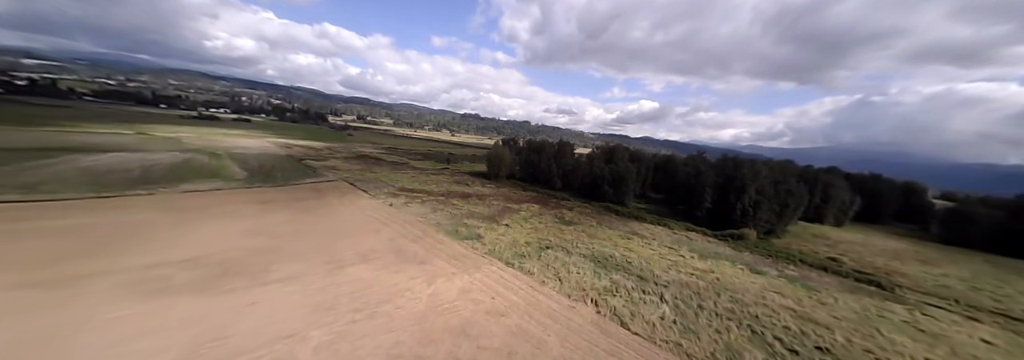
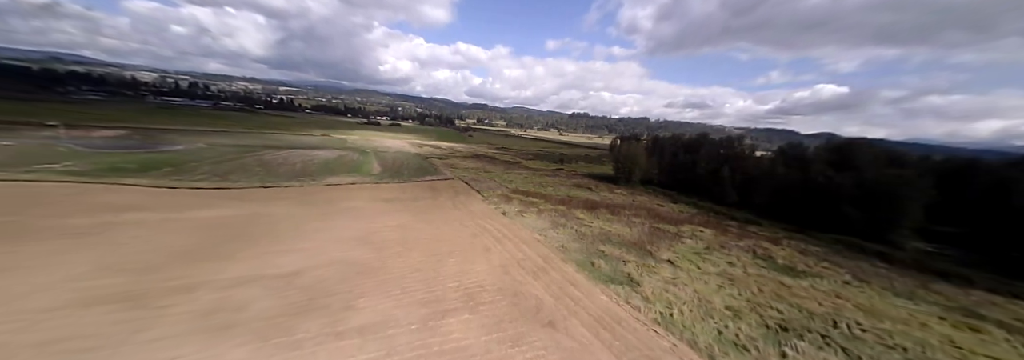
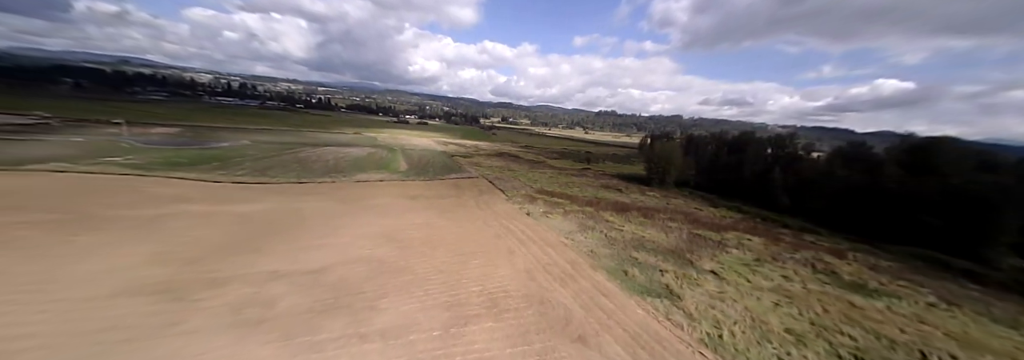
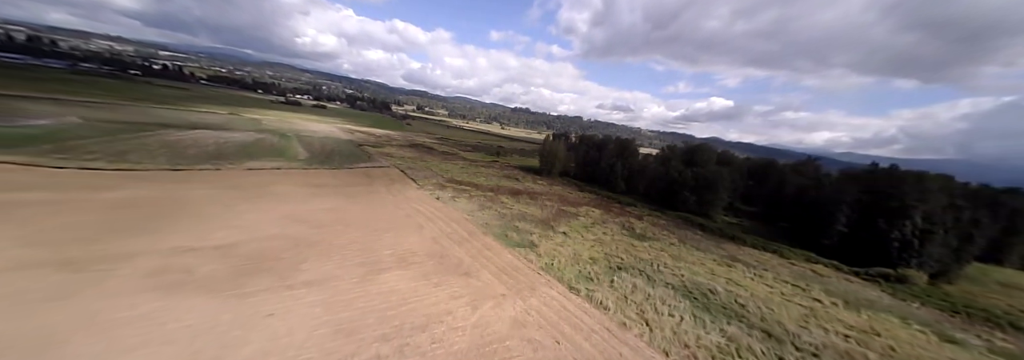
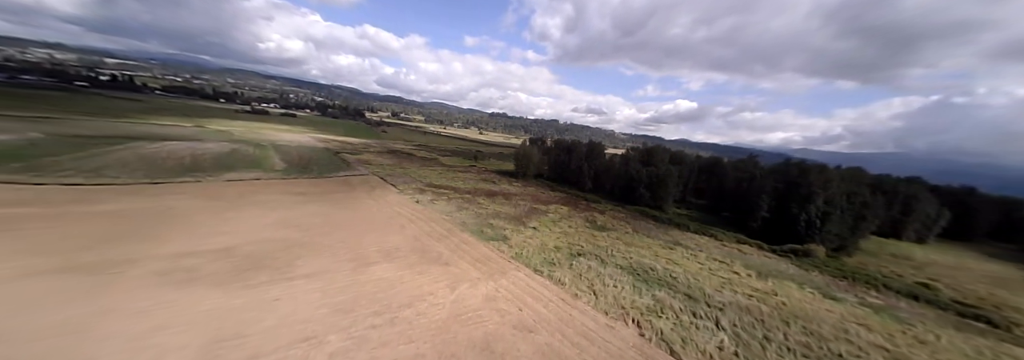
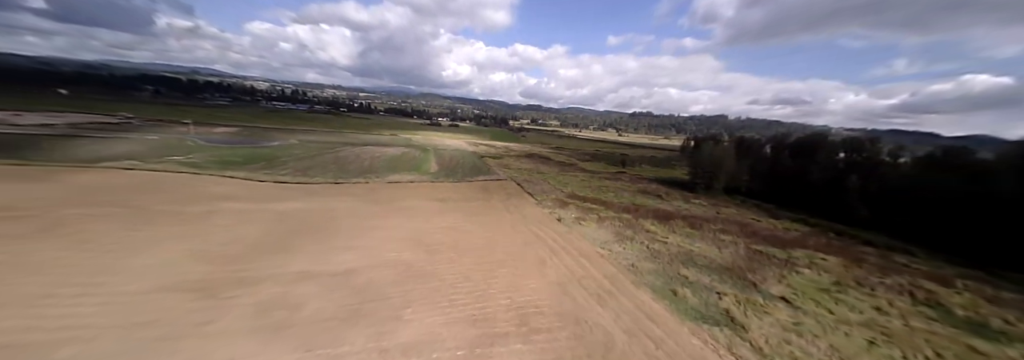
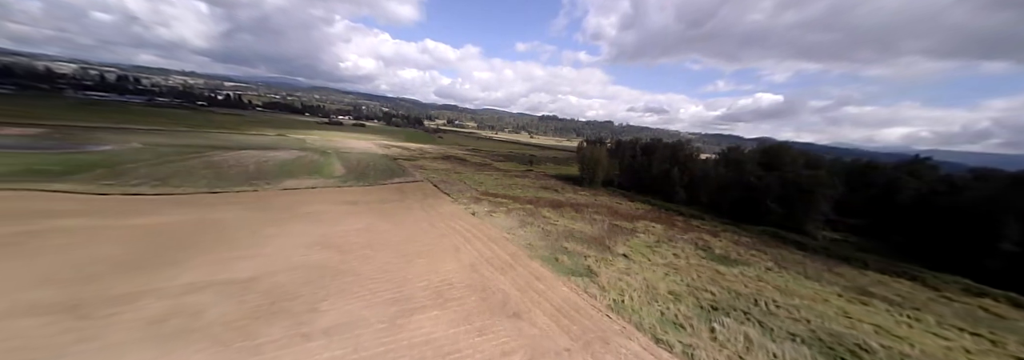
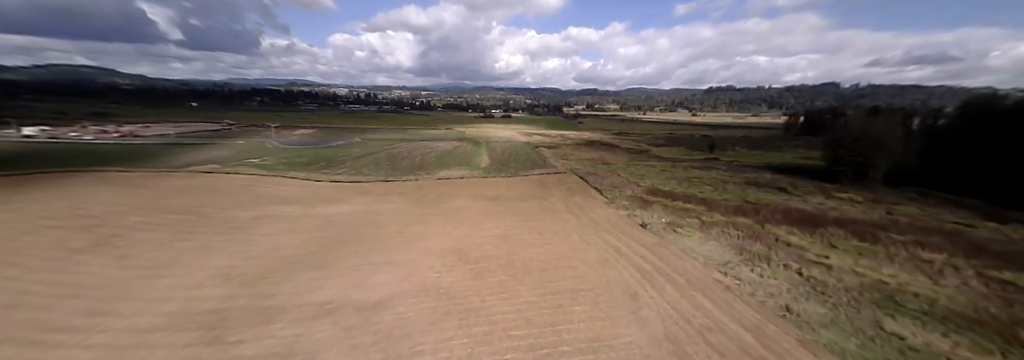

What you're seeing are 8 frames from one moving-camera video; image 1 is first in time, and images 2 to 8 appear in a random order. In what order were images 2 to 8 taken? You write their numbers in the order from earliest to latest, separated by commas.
5, 4, 7, 2, 3, 6, 8
